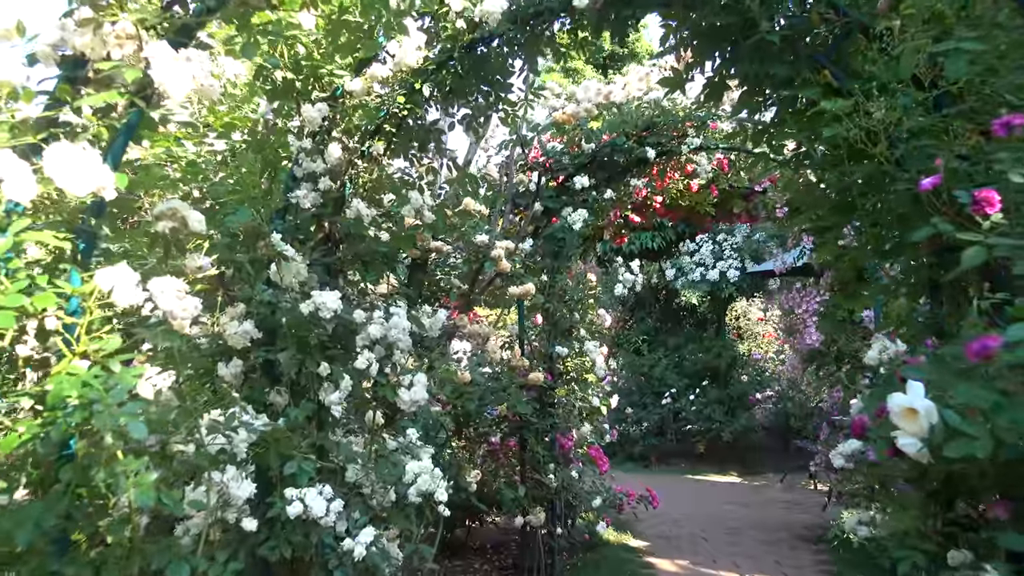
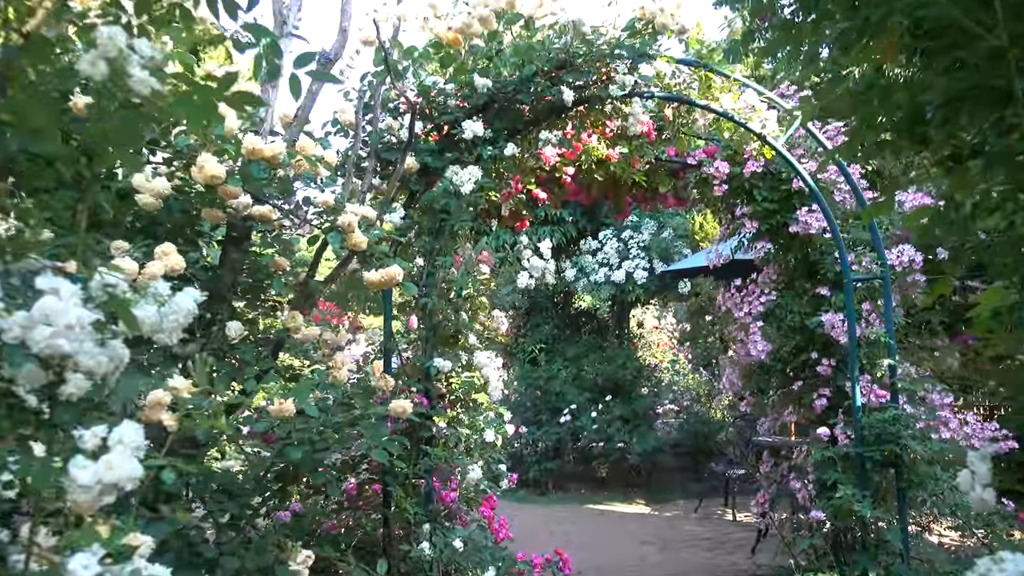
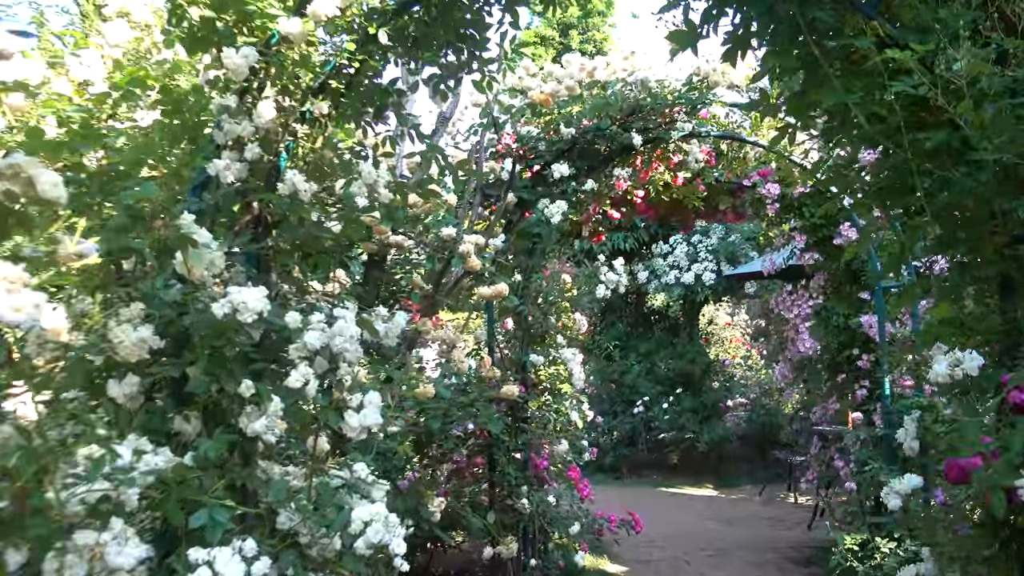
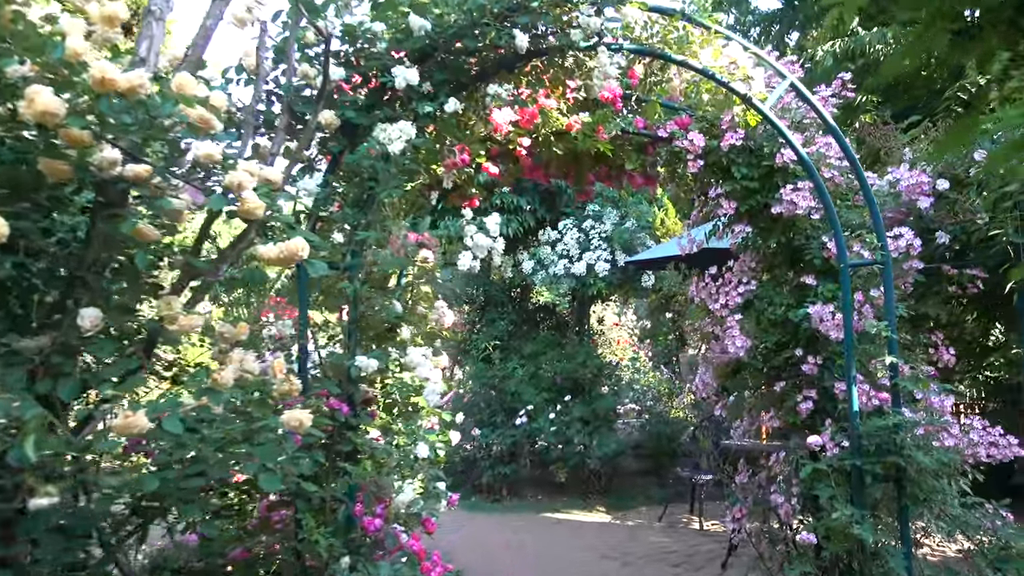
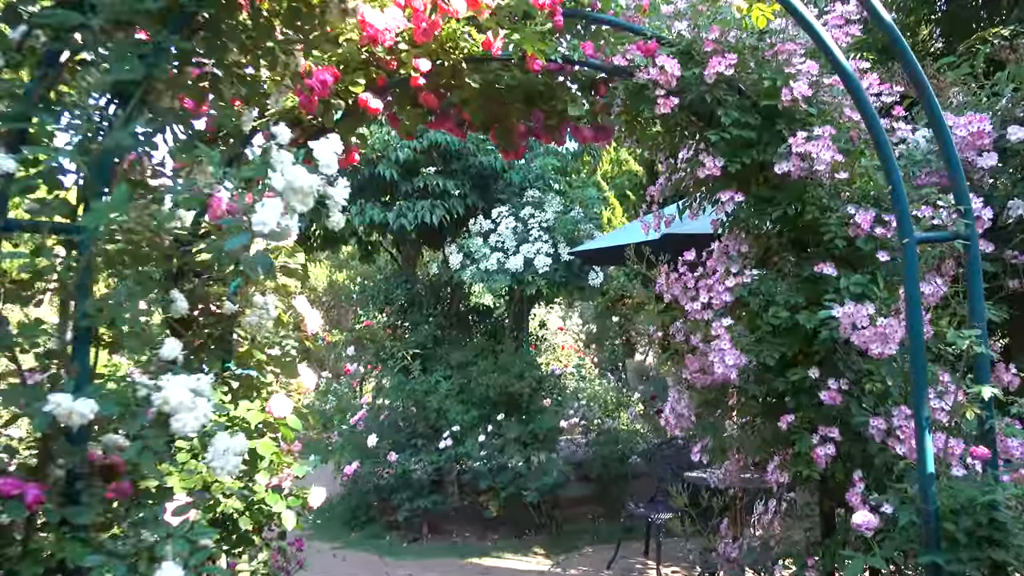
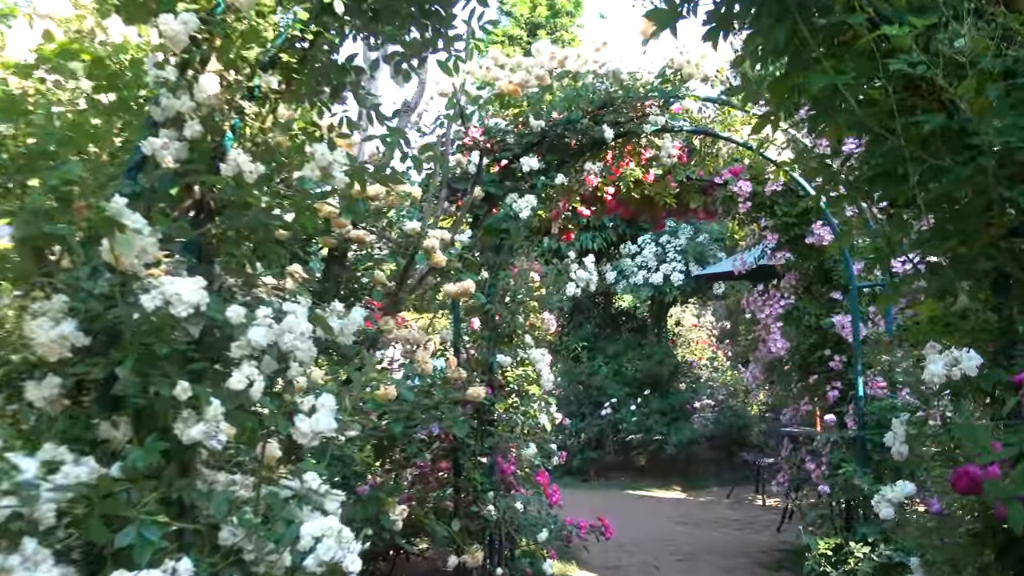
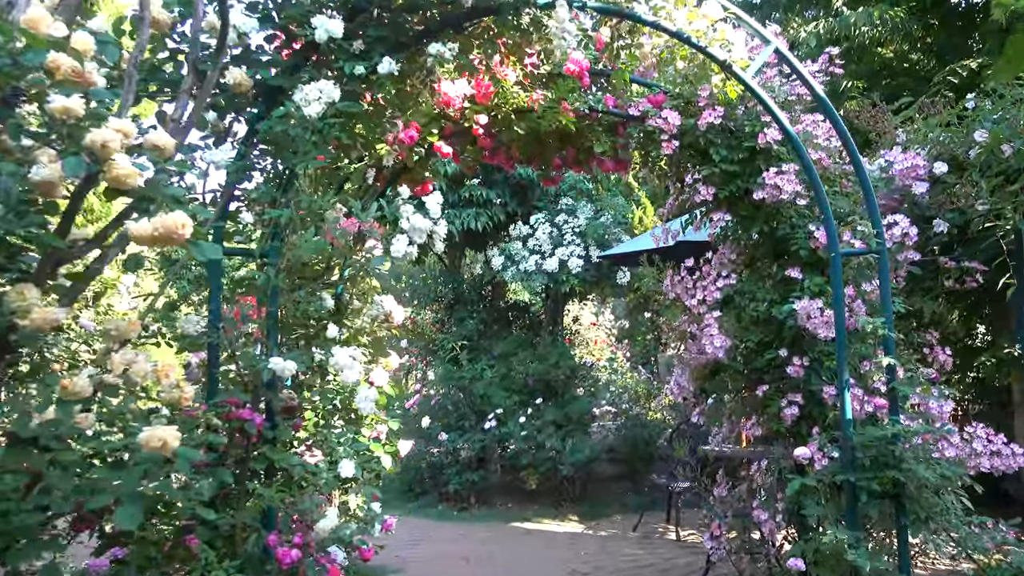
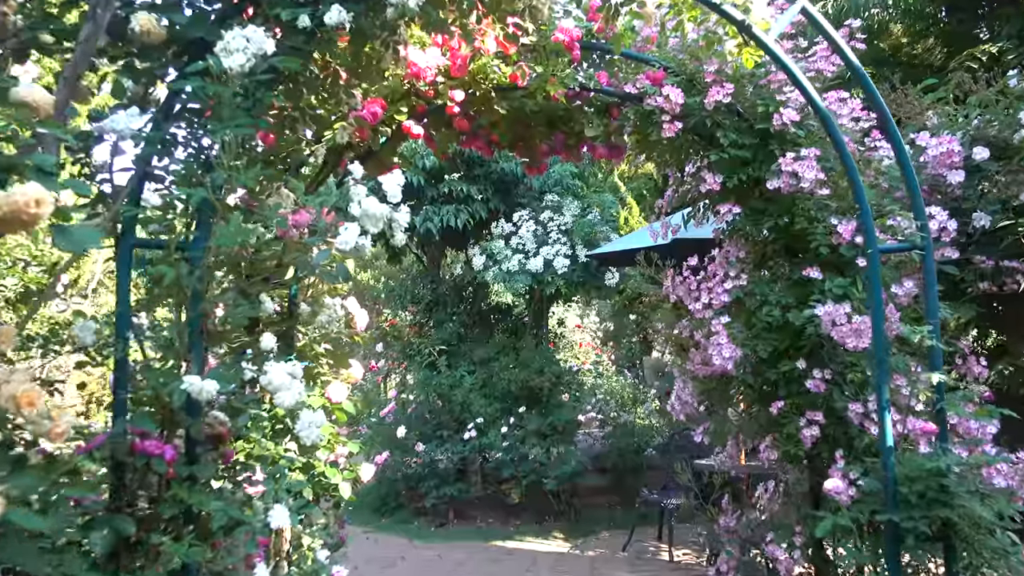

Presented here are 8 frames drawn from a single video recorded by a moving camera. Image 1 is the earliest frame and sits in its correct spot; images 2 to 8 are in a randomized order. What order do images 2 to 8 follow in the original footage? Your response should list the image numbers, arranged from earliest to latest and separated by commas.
3, 6, 2, 4, 7, 8, 5
